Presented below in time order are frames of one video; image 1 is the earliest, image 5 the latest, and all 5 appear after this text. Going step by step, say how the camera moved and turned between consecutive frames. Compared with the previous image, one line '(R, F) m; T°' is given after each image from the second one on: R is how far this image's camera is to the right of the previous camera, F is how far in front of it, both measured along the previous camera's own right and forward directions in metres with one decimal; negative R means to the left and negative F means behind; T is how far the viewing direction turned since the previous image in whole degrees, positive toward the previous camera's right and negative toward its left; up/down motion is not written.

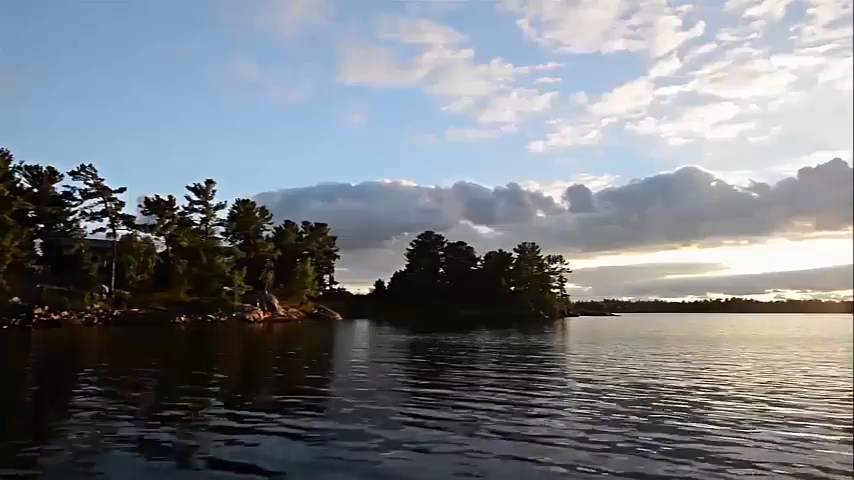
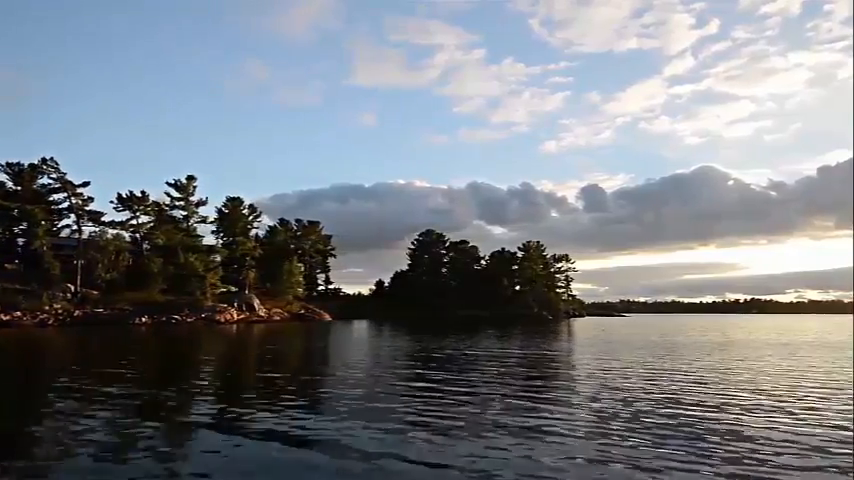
(+2.0, +2.7) m; -1°
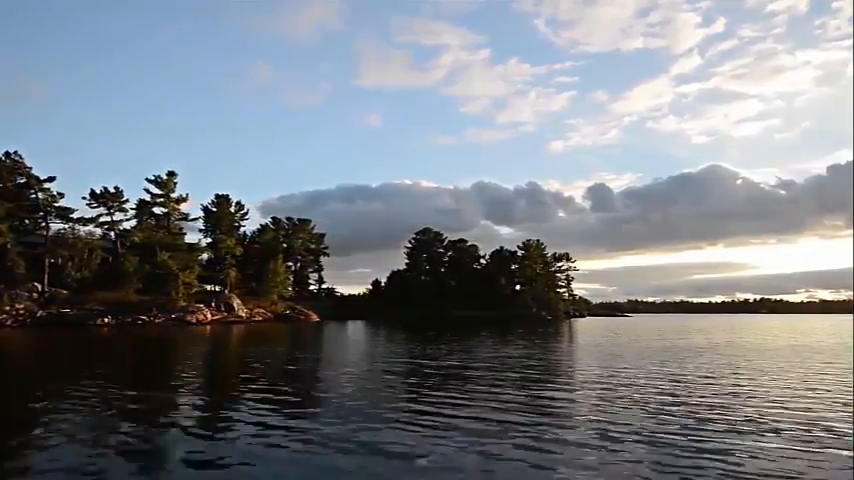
(+1.5, +2.0) m; -1°
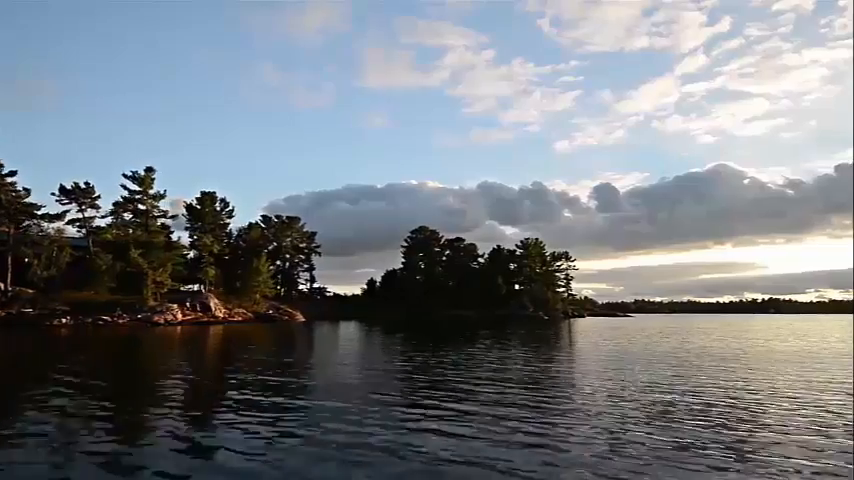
(+1.5, +1.9) m; 0°
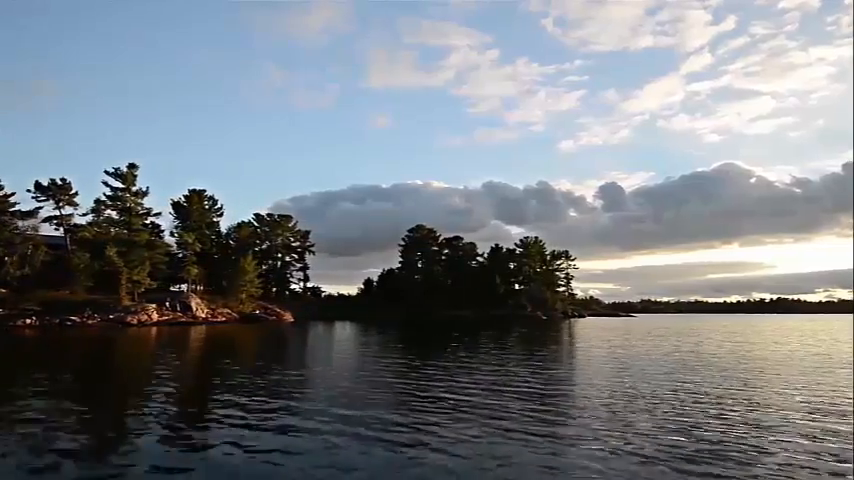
(+1.2, +1.5) m; 0°
